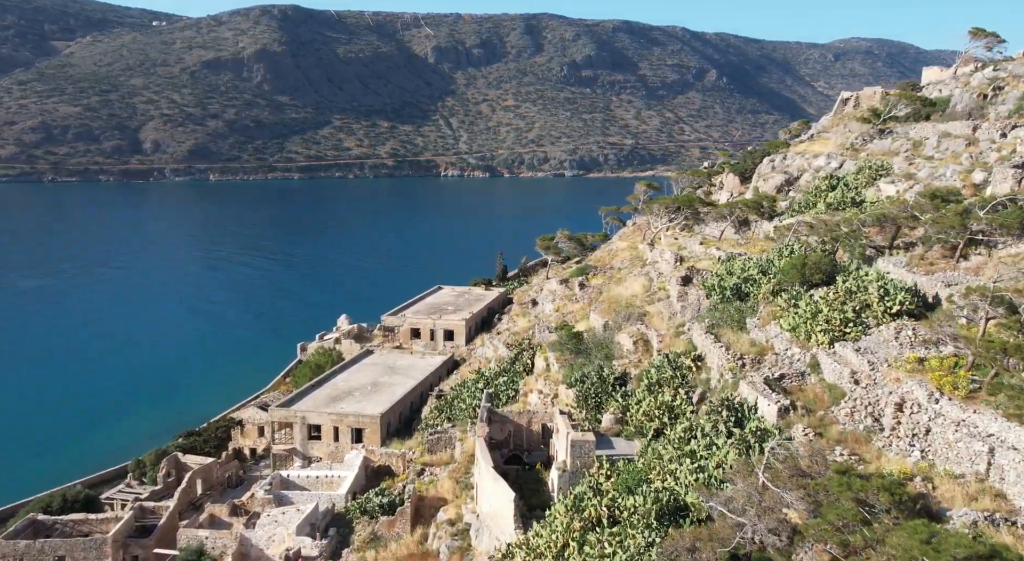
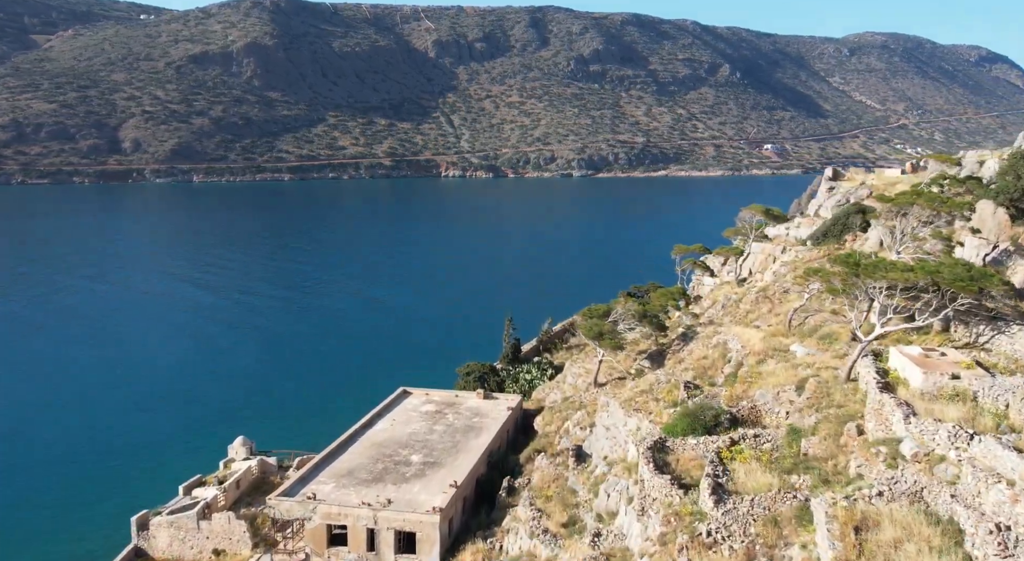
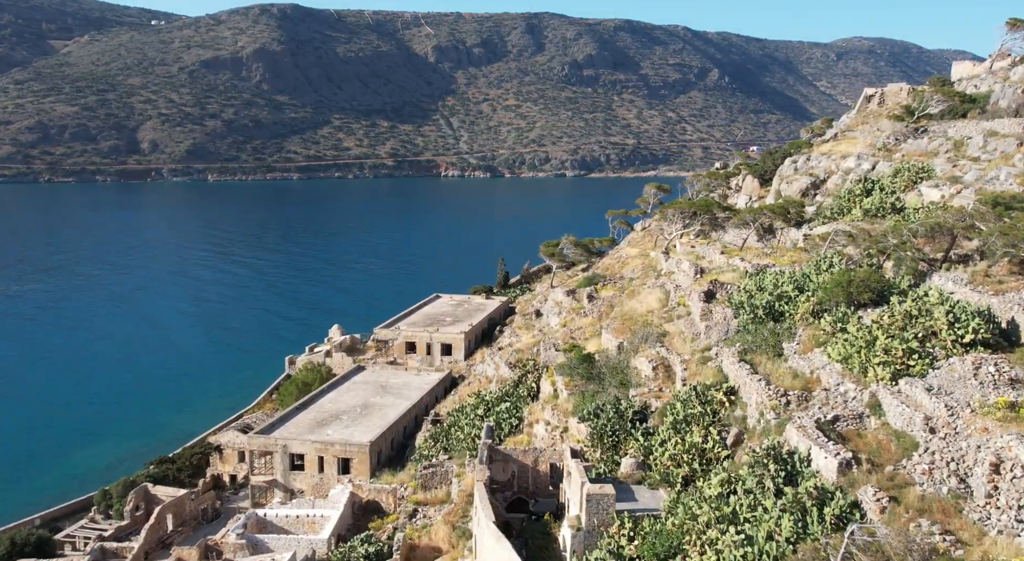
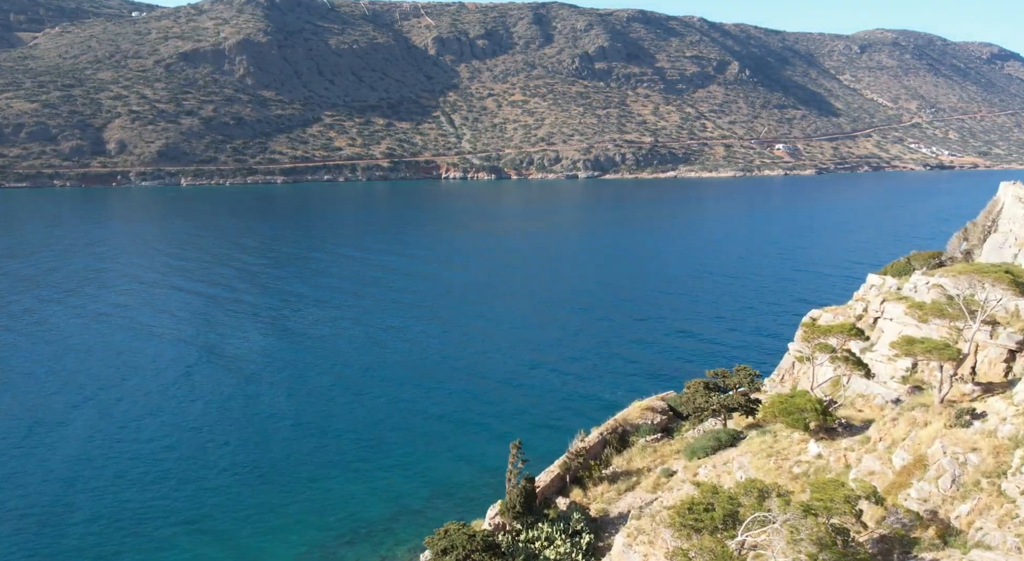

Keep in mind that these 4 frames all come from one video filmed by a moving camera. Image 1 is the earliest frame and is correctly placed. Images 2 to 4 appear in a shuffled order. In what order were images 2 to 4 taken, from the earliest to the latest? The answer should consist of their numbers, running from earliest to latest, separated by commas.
3, 2, 4
